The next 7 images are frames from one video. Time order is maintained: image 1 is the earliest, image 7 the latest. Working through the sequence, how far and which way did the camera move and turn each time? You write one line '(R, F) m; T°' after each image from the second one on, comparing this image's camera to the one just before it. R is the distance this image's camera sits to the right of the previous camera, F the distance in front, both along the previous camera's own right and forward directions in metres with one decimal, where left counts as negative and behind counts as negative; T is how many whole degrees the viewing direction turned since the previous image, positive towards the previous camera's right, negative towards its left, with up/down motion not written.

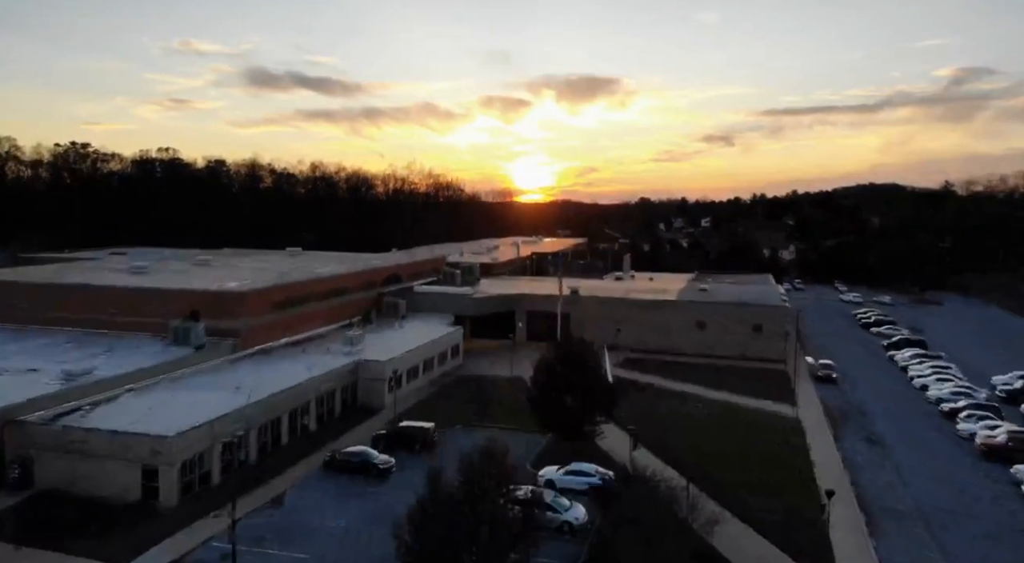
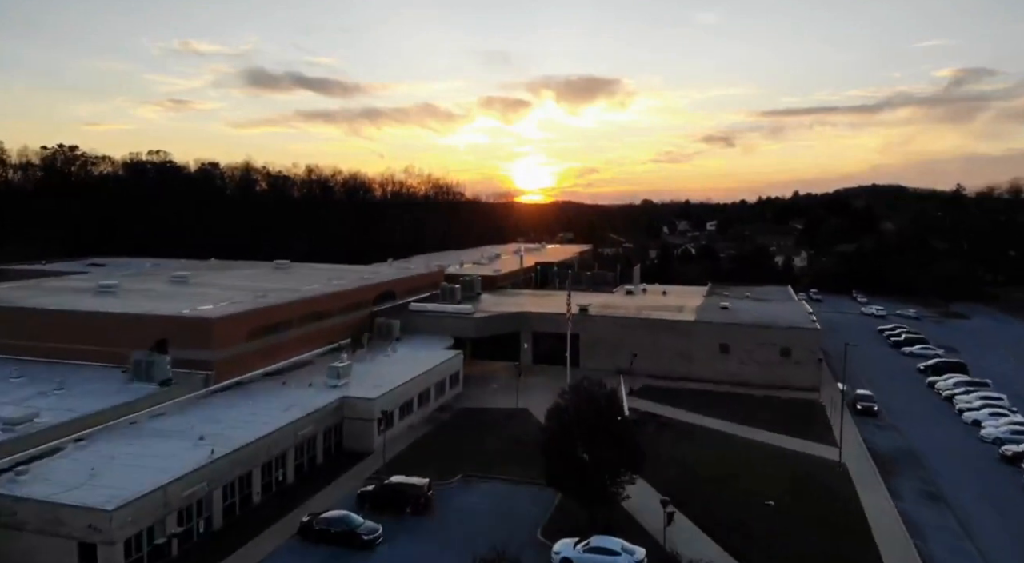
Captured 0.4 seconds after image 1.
(-0.1, +1.5) m; 0°
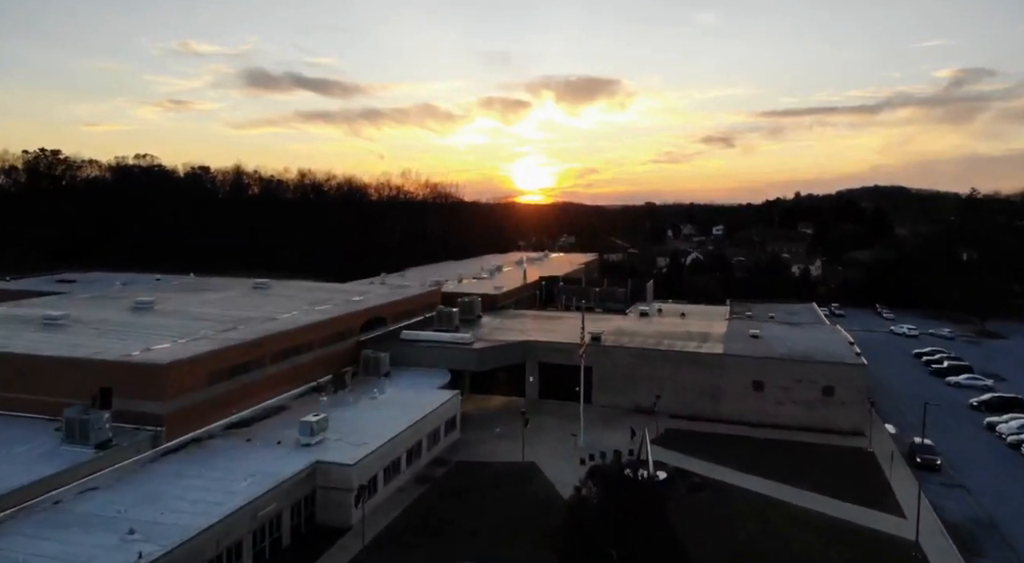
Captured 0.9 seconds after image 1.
(-0.1, +1.9) m; 0°
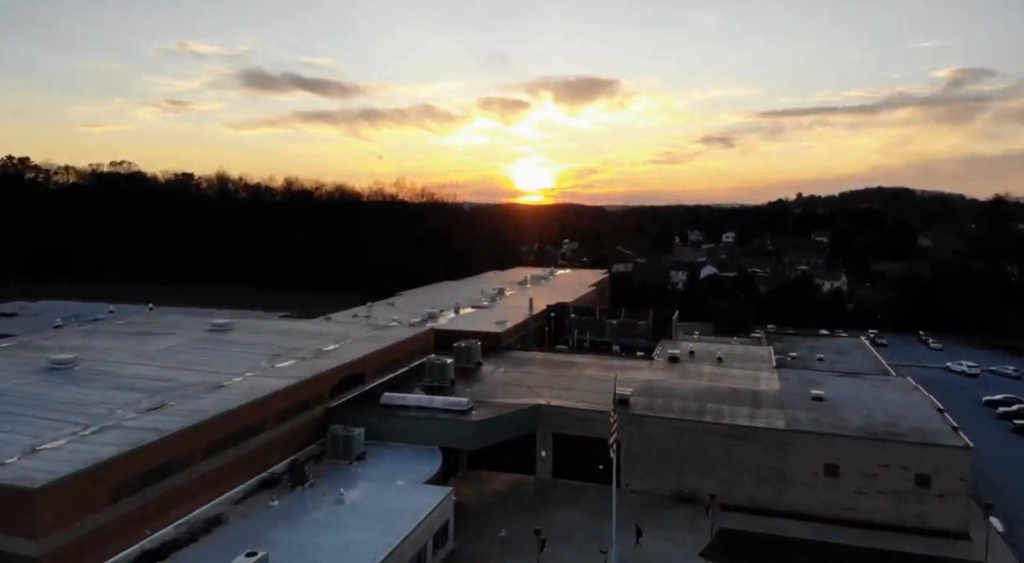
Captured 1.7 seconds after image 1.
(-0.1, +2.9) m; 0°
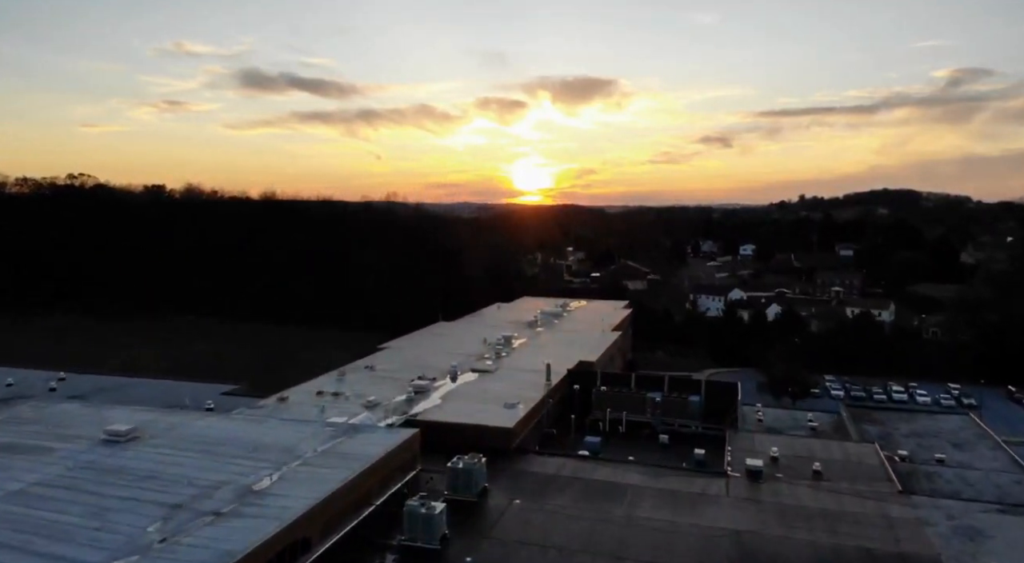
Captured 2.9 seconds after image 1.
(-0.3, +4.6) m; 0°
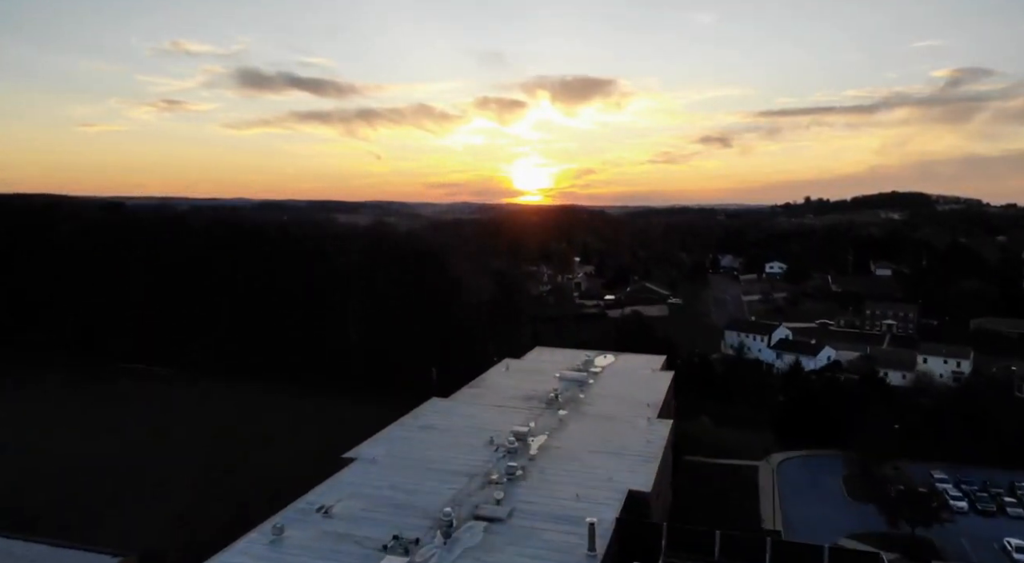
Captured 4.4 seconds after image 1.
(-0.4, +5.5) m; 0°
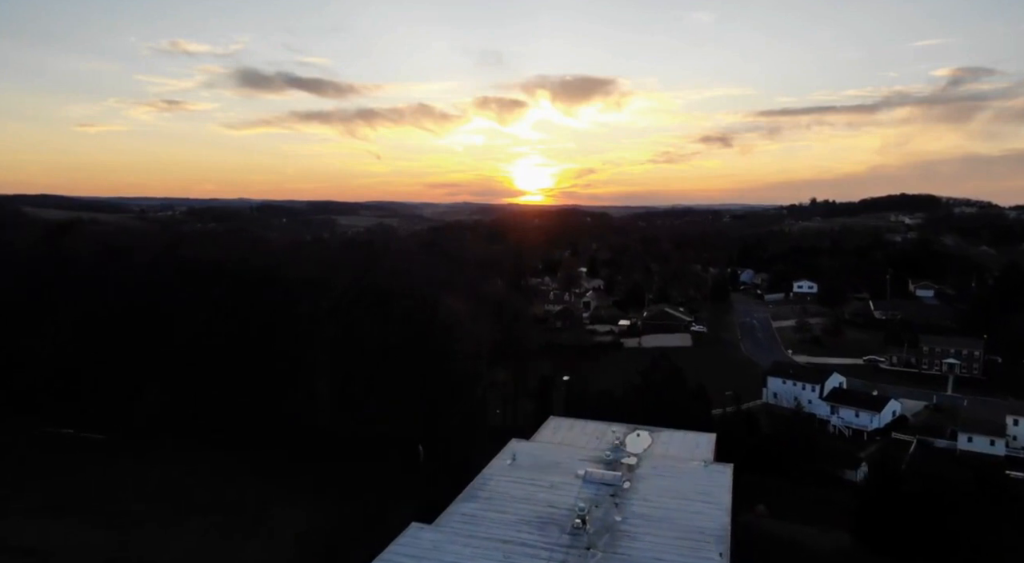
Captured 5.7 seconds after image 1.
(-0.2, +5.2) m; 0°
